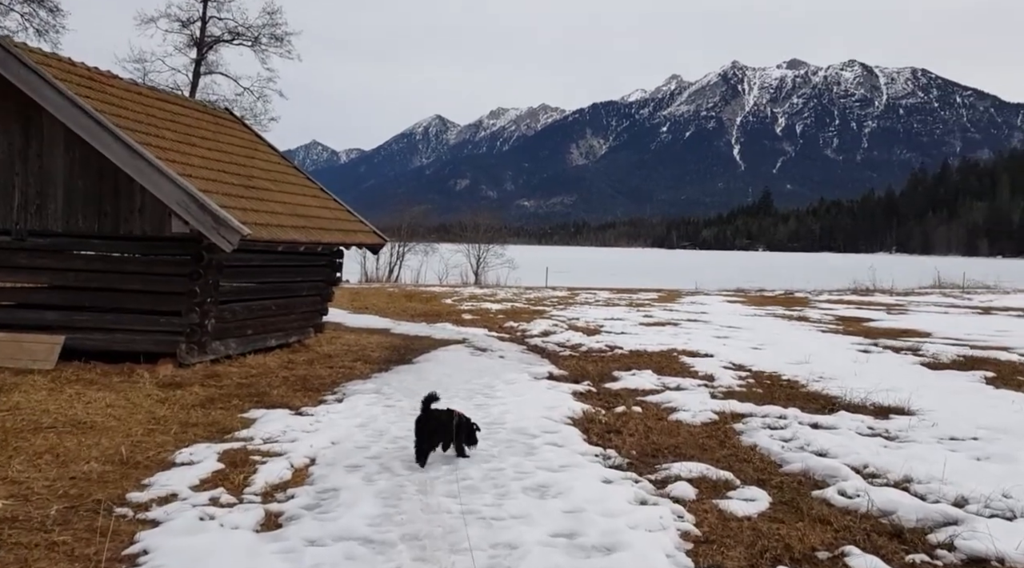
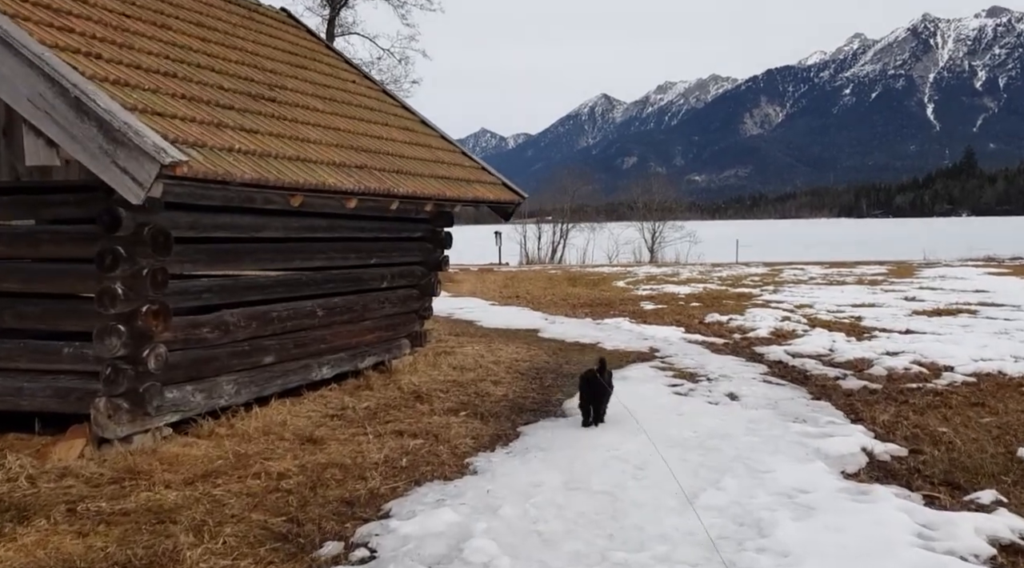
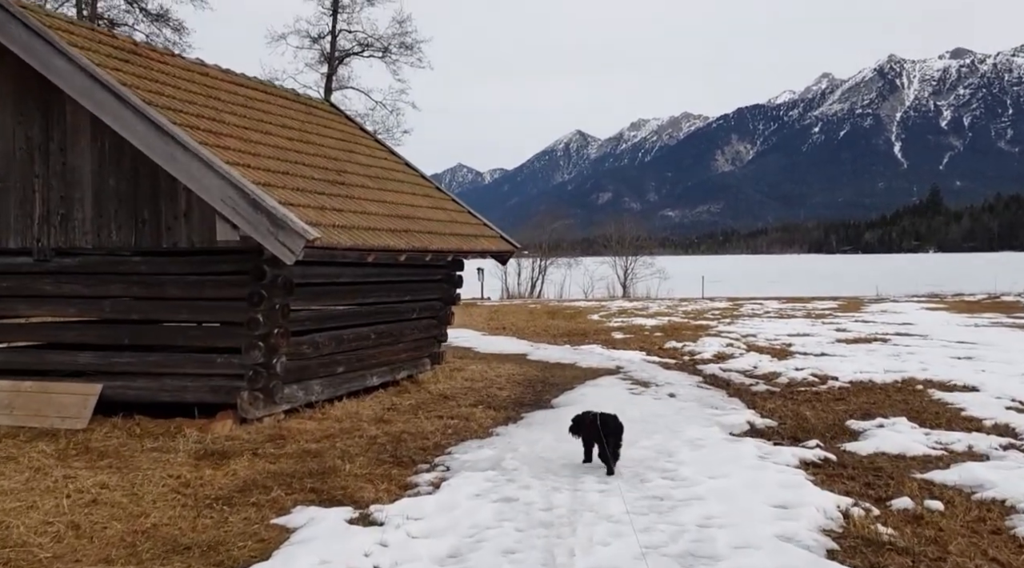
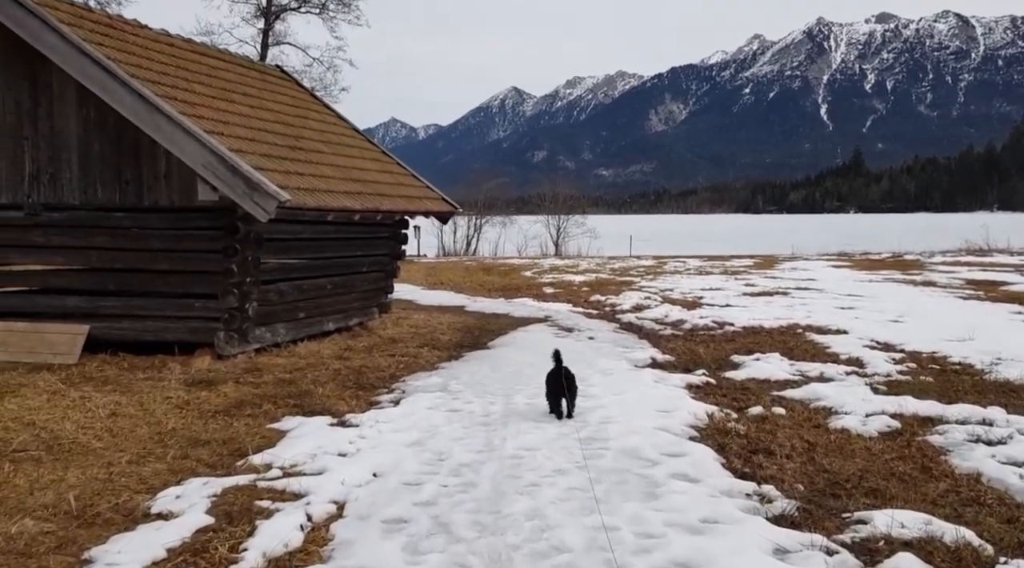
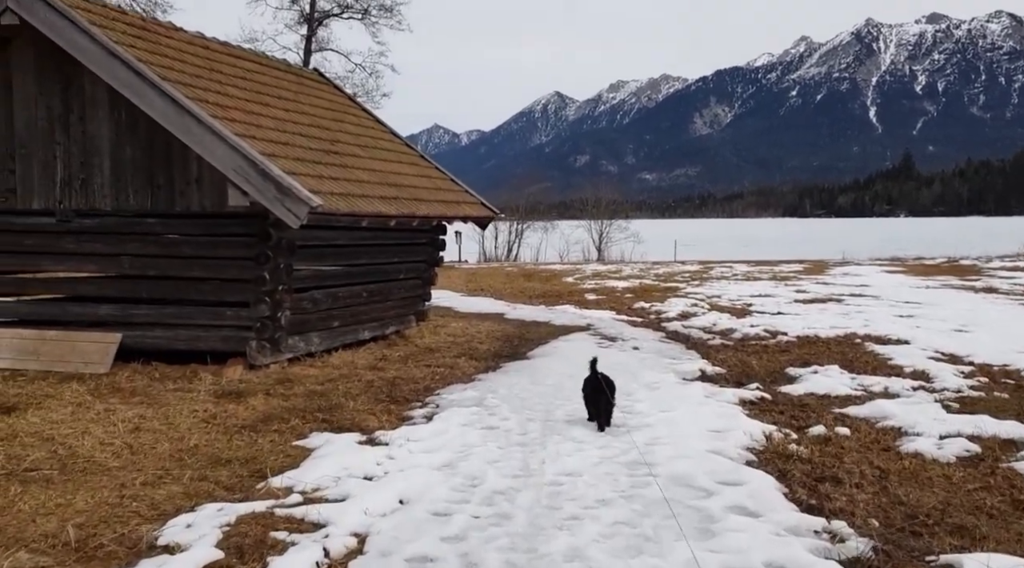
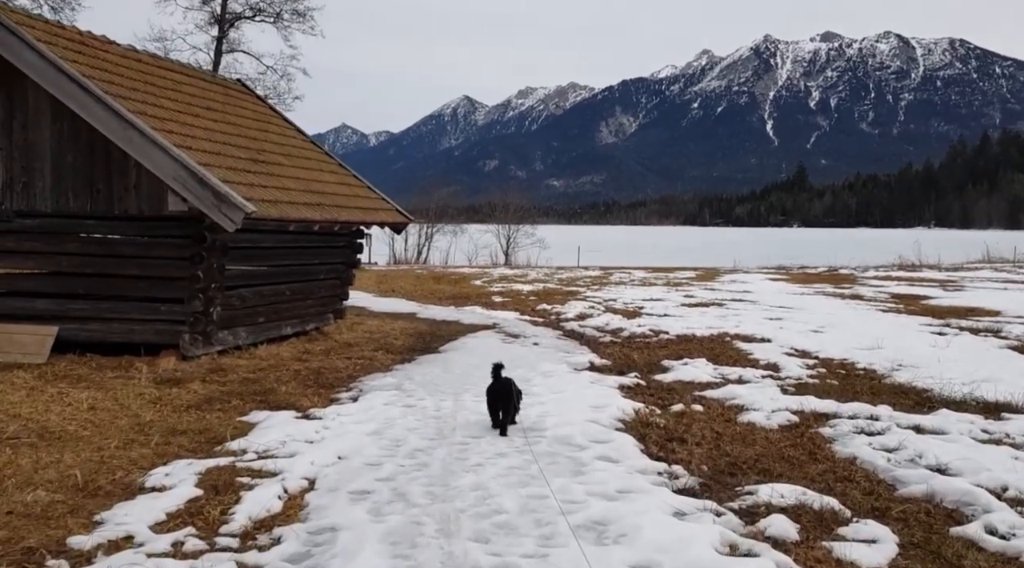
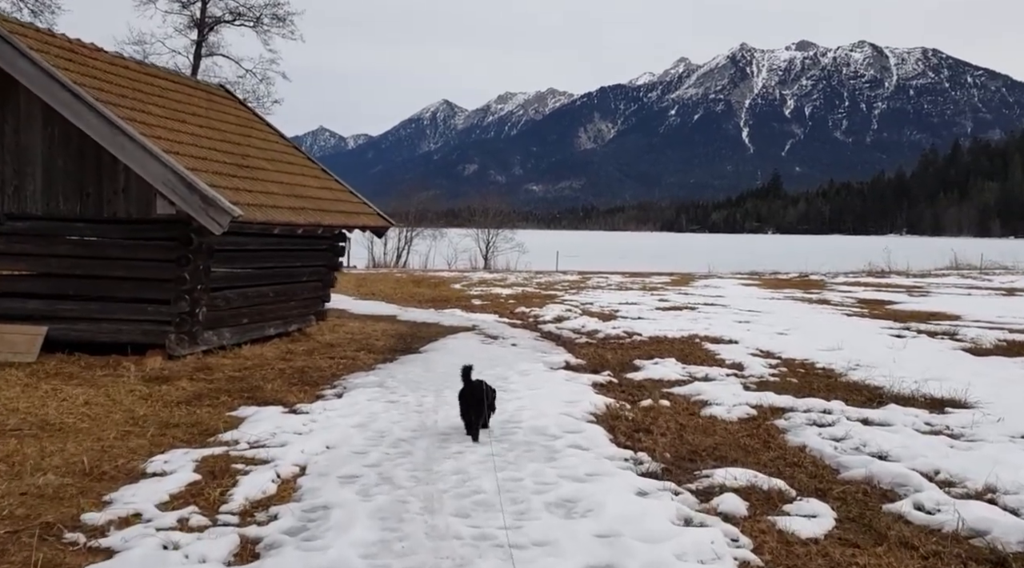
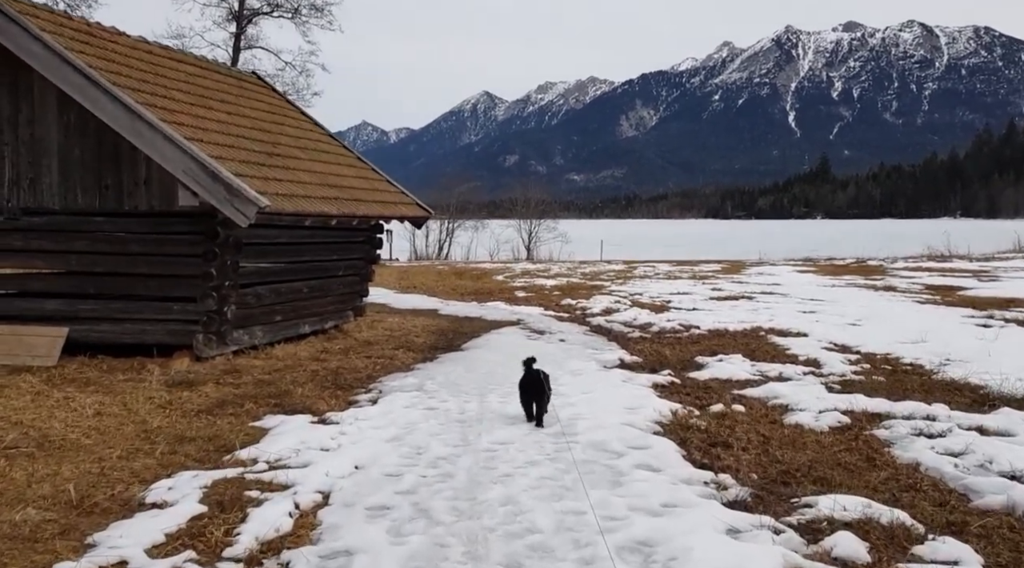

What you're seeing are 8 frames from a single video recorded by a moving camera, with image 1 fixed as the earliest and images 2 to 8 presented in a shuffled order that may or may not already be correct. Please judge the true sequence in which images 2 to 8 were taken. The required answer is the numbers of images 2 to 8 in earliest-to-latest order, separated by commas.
7, 6, 8, 4, 5, 3, 2
